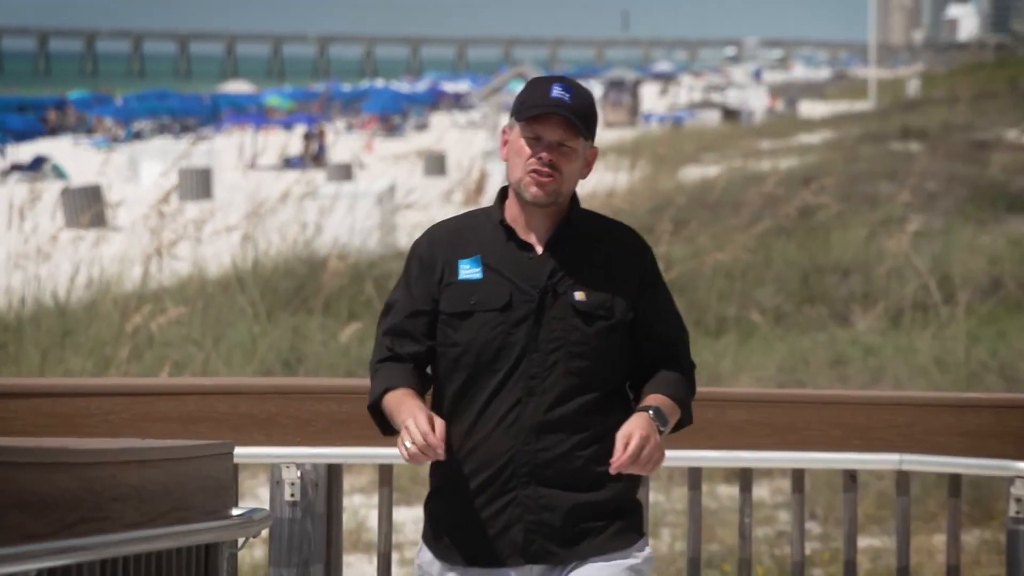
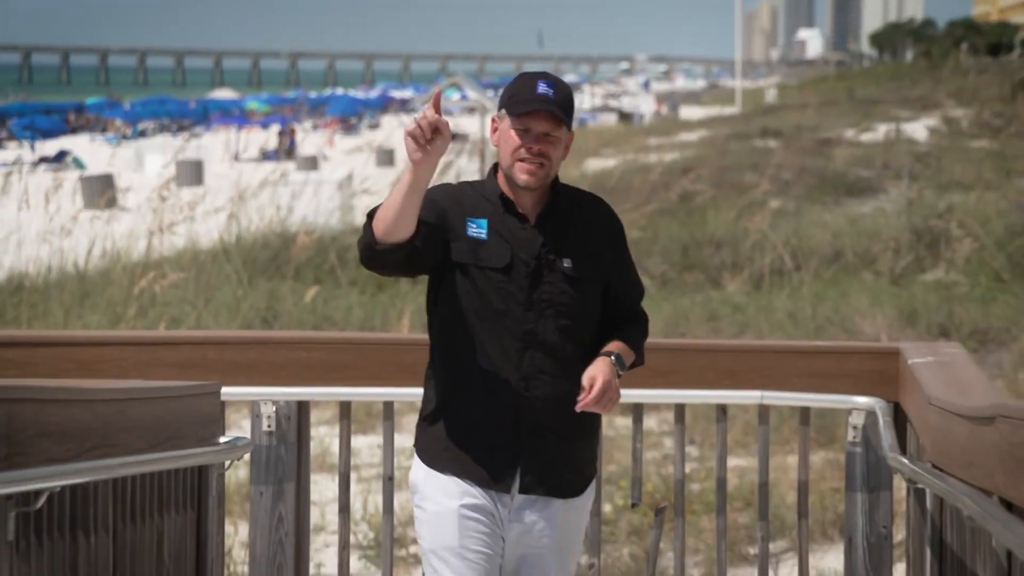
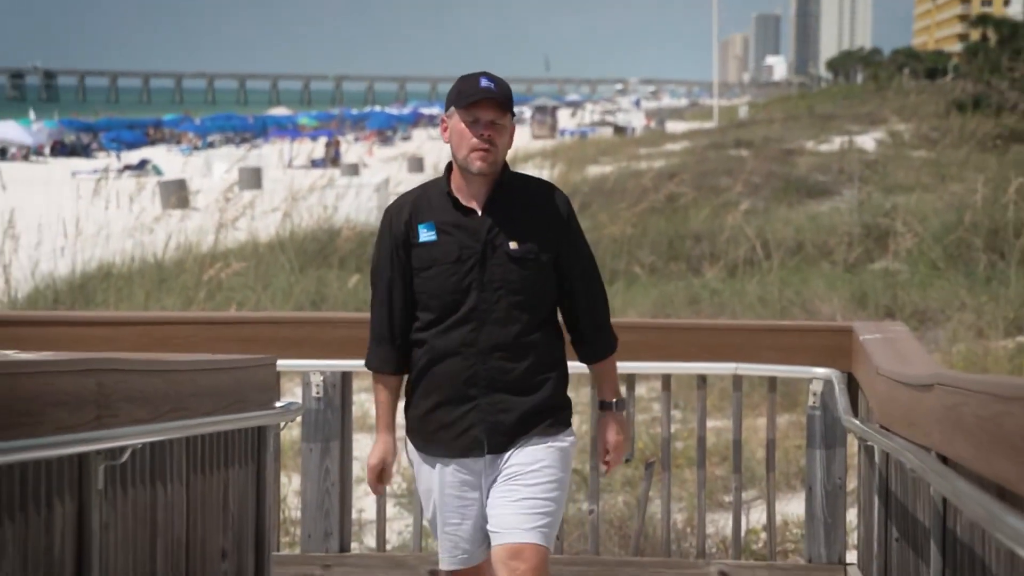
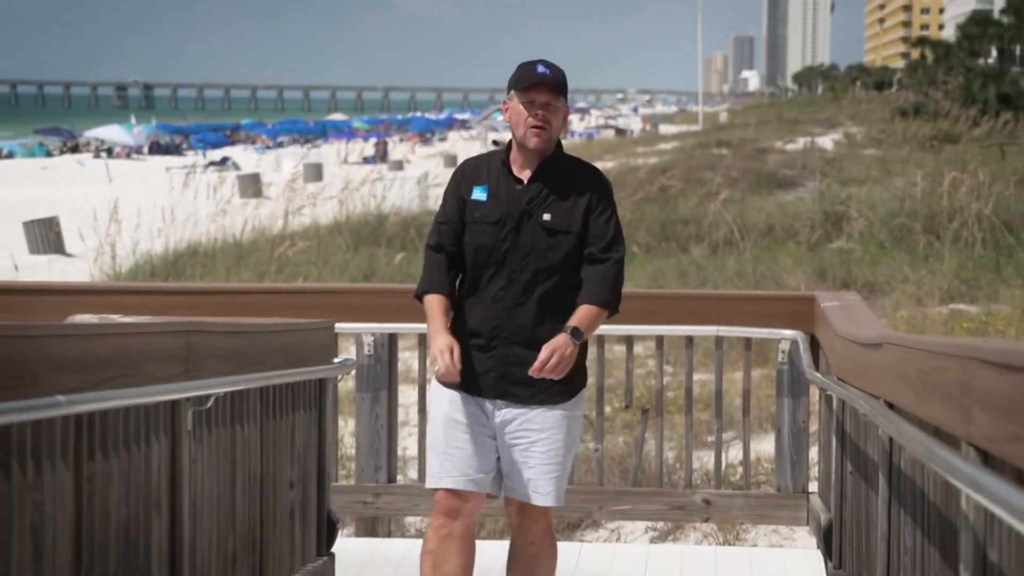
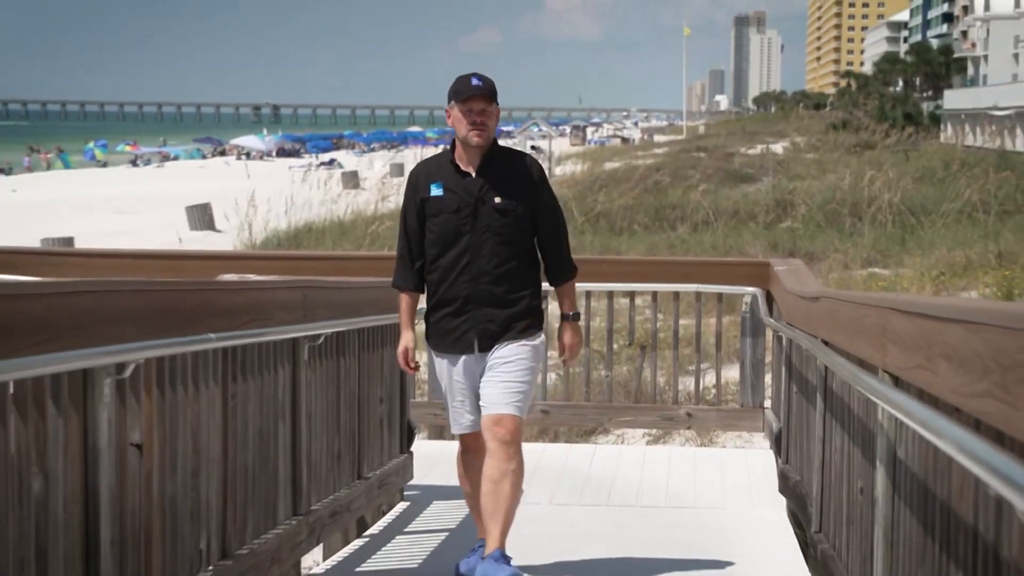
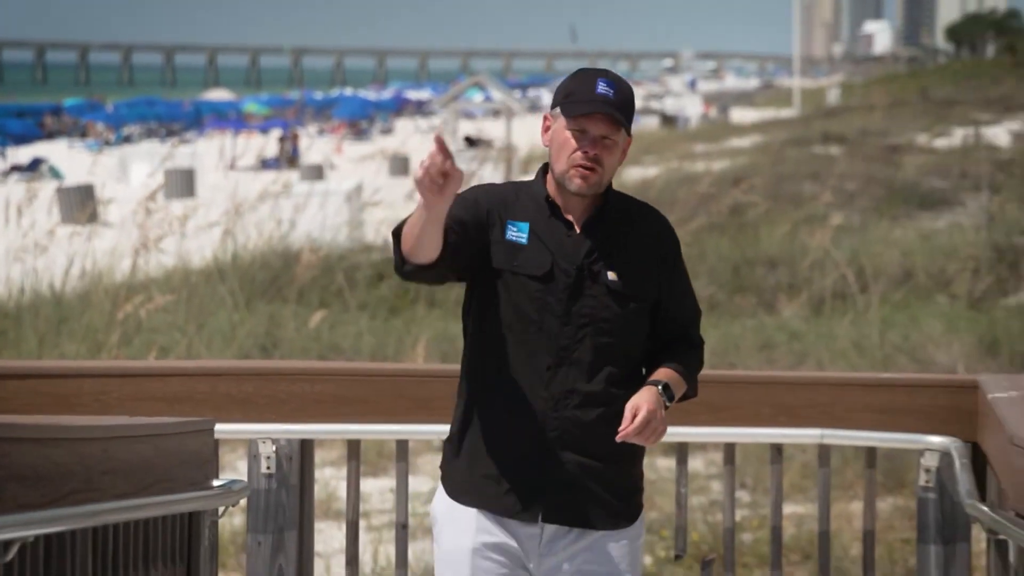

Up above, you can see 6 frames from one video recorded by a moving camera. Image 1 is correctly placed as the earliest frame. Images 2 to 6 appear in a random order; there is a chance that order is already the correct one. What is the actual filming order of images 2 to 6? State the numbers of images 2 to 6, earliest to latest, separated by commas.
6, 2, 3, 4, 5
